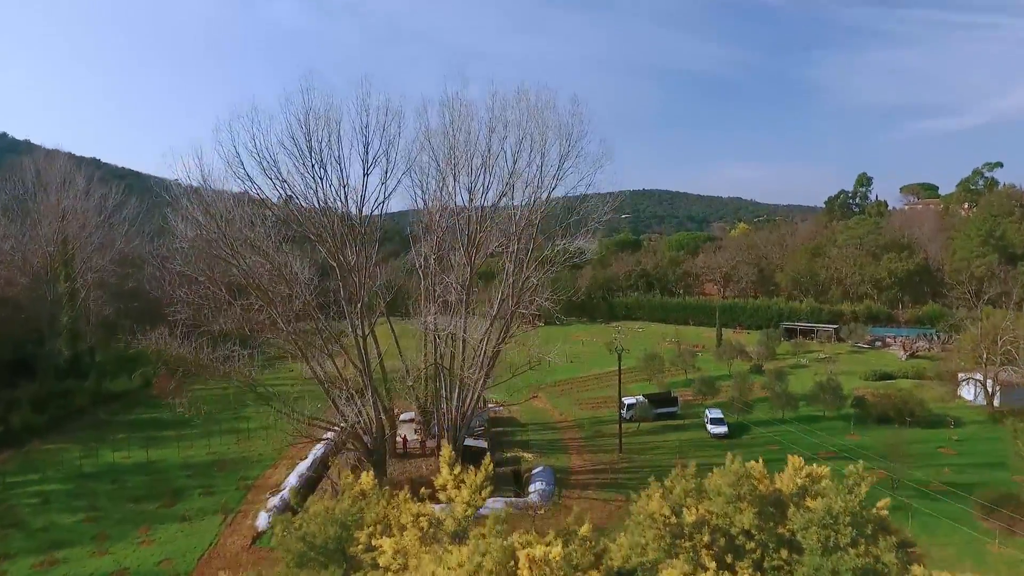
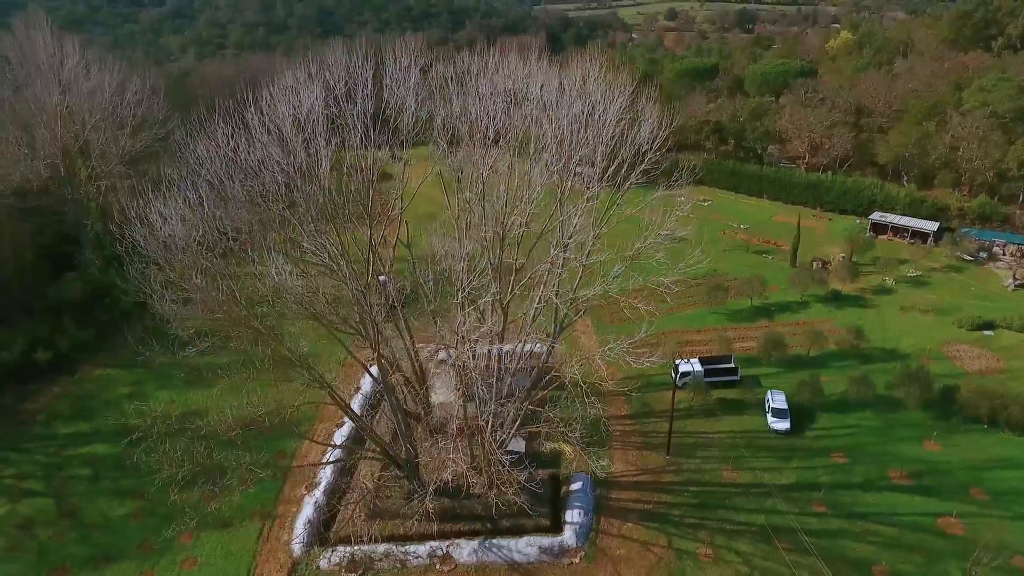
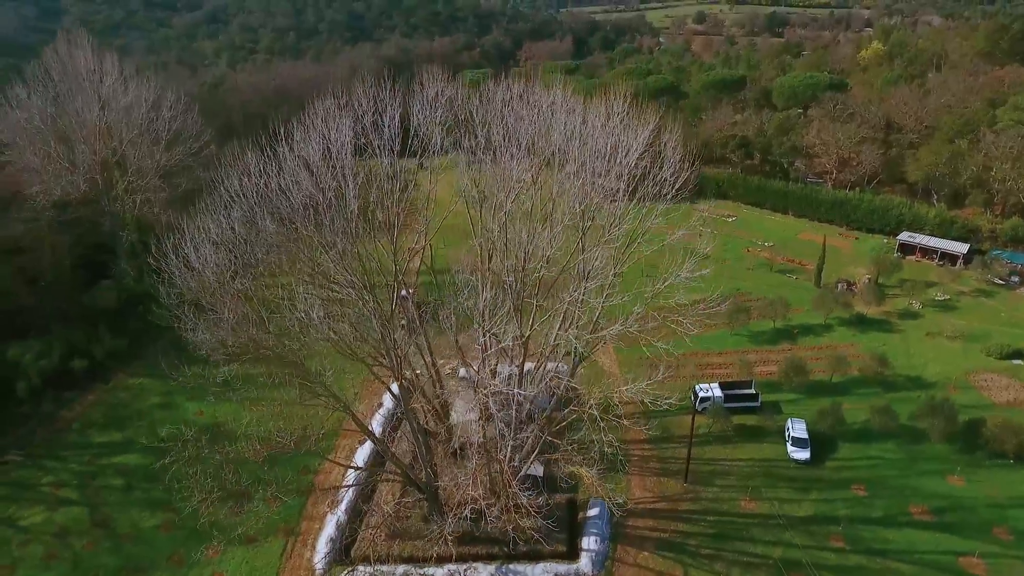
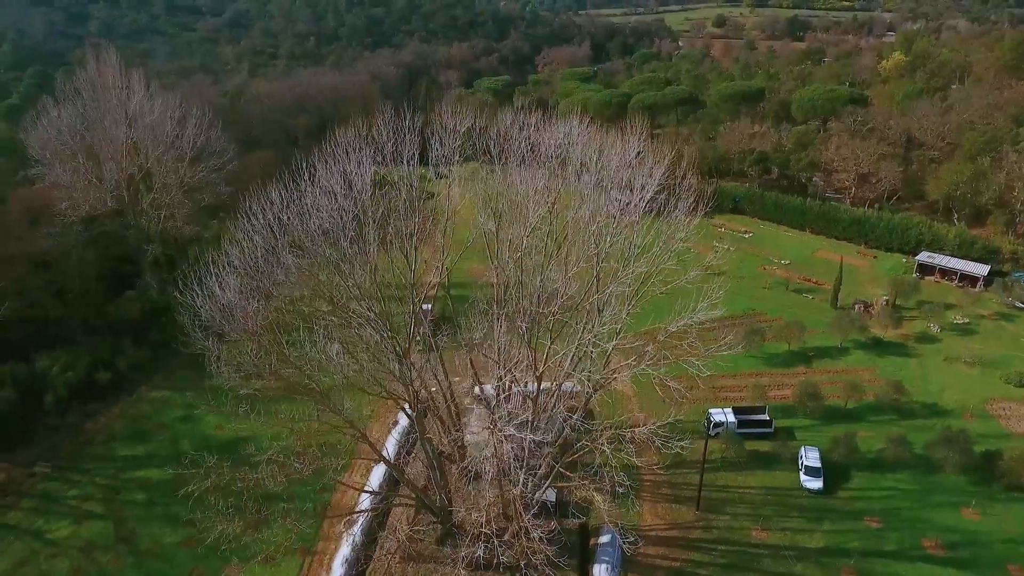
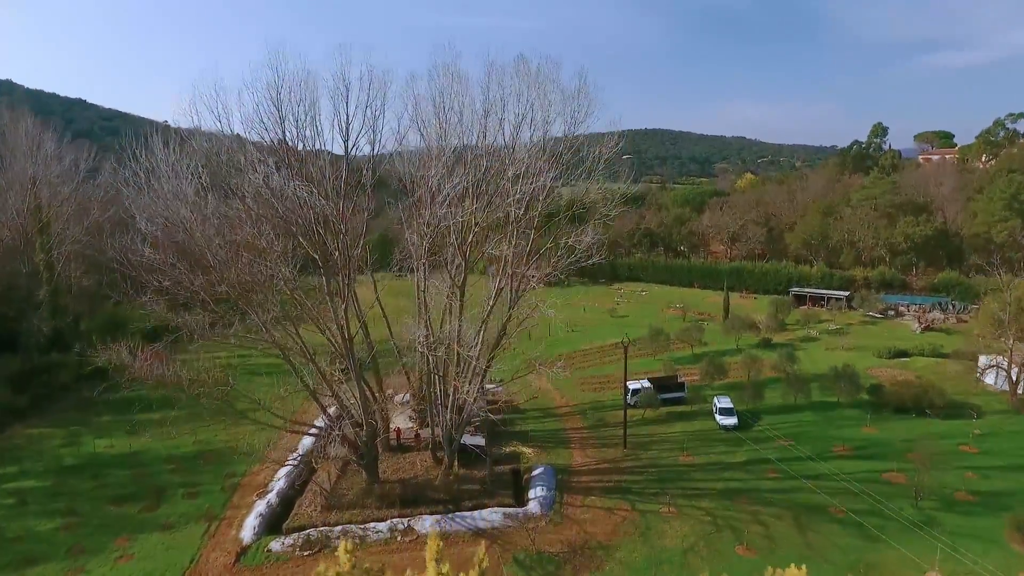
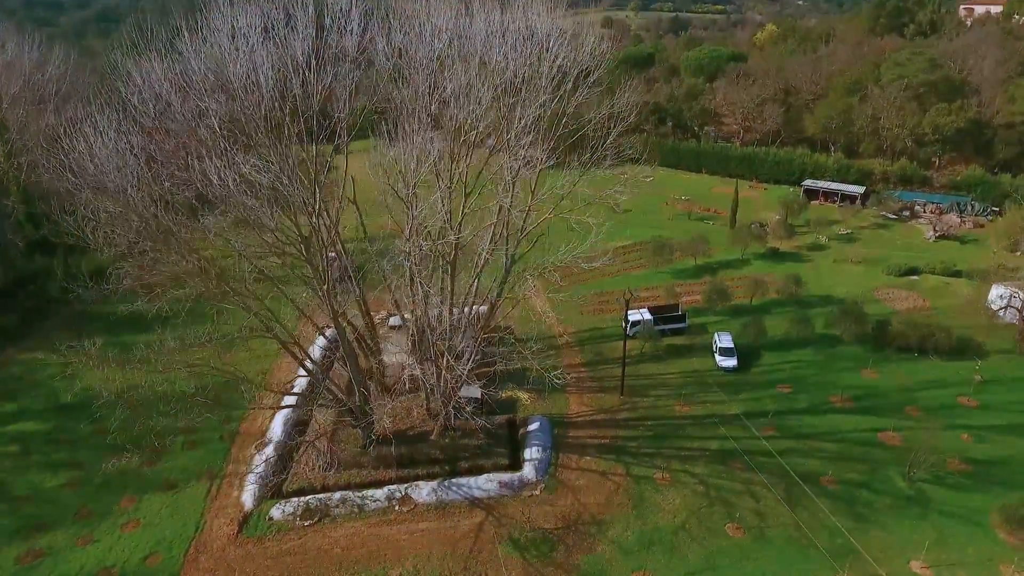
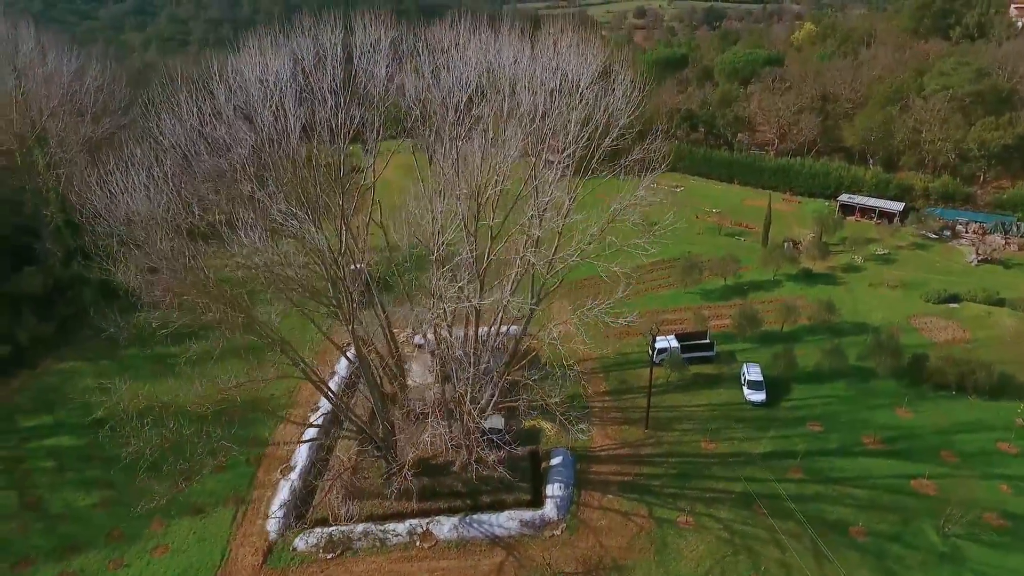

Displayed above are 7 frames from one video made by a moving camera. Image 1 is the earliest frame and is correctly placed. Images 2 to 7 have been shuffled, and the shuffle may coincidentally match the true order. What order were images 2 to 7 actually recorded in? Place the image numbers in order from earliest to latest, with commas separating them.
5, 6, 7, 2, 3, 4
